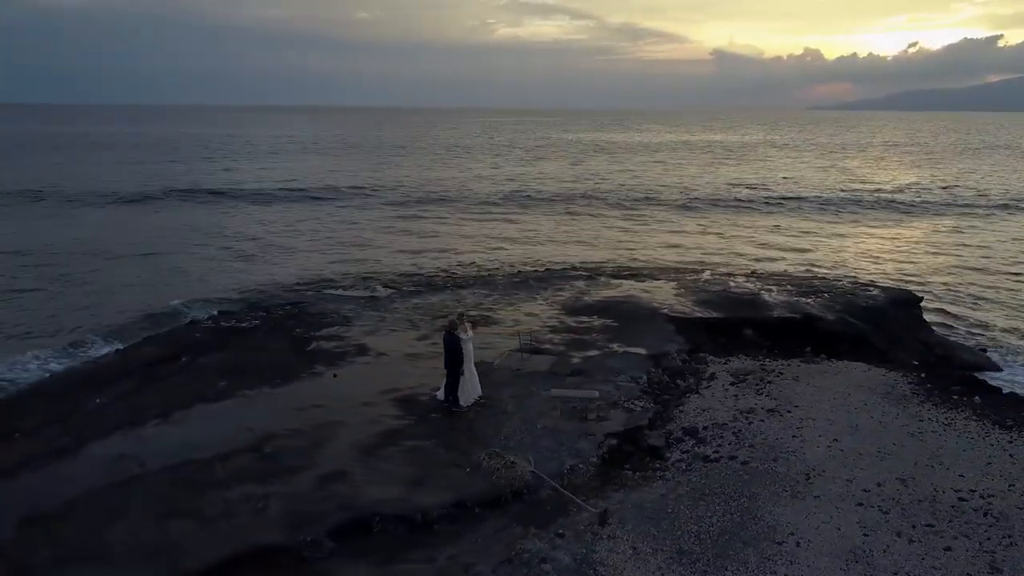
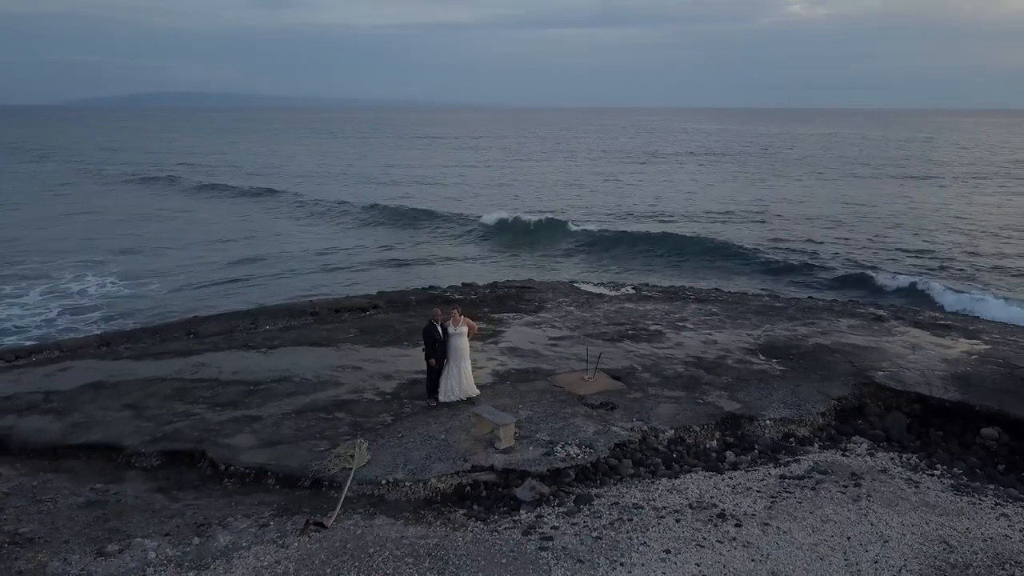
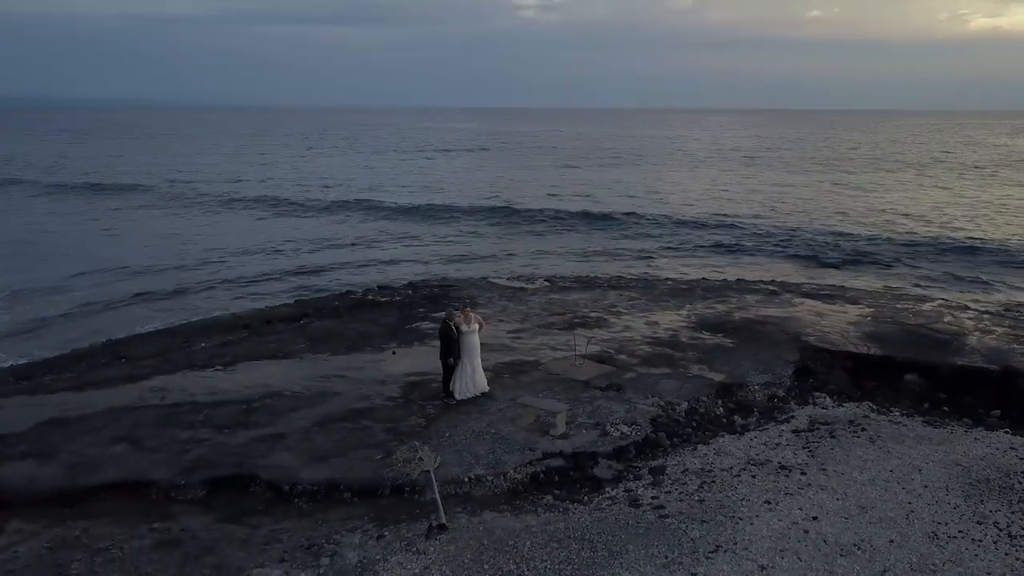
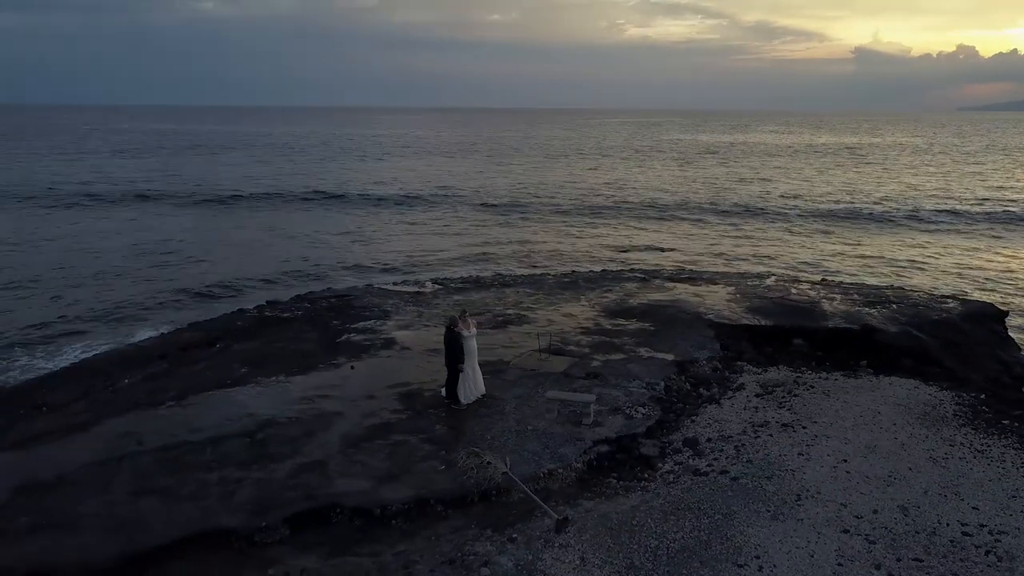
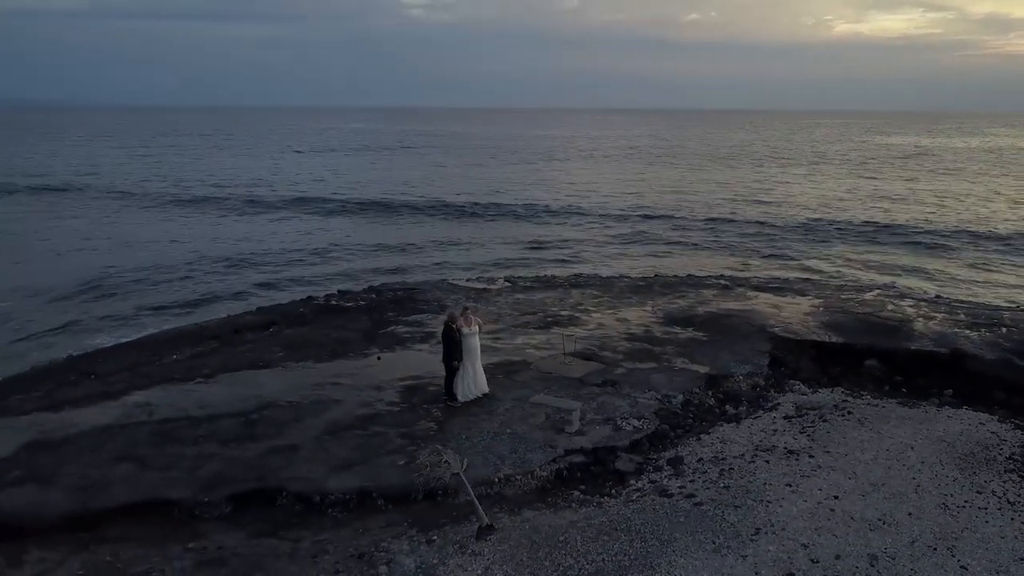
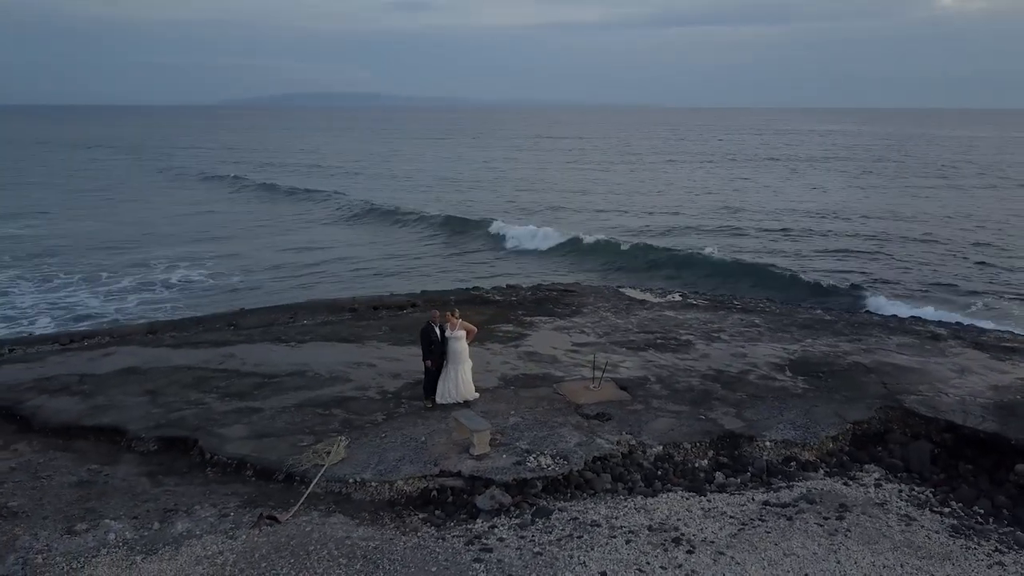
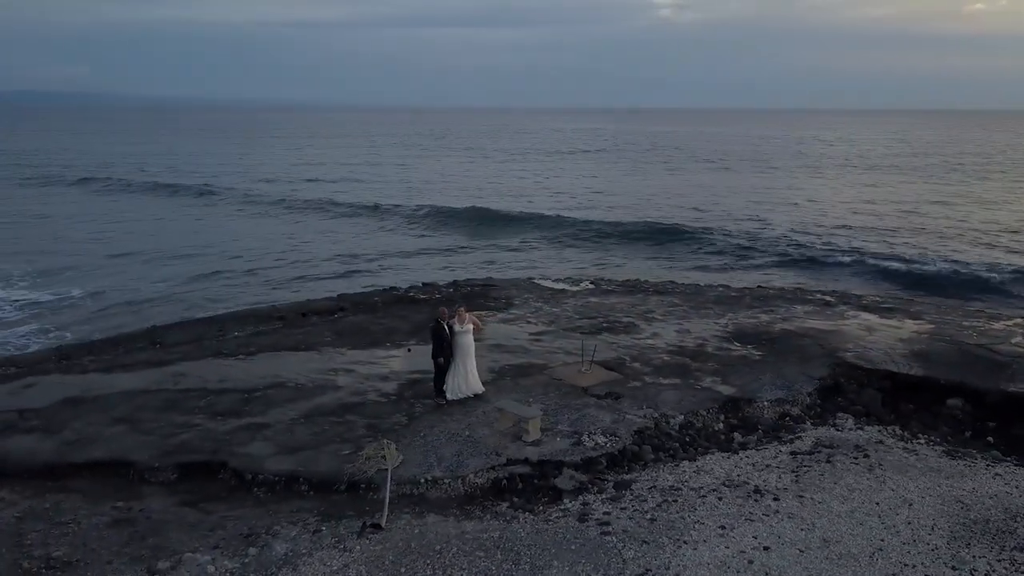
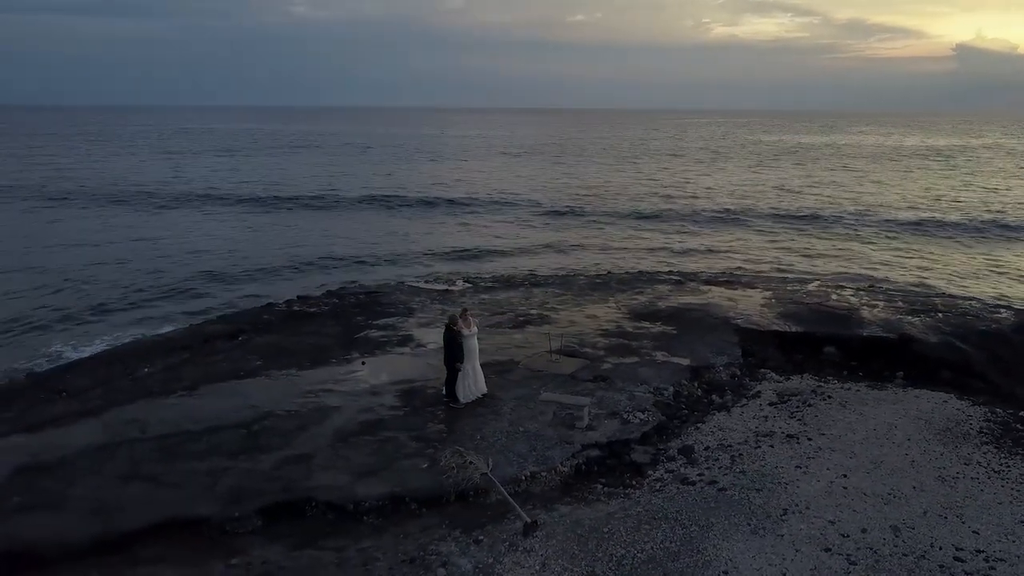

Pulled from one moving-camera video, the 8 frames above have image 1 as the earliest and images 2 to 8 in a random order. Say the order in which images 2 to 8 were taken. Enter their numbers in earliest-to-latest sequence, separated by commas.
4, 8, 5, 3, 7, 2, 6
